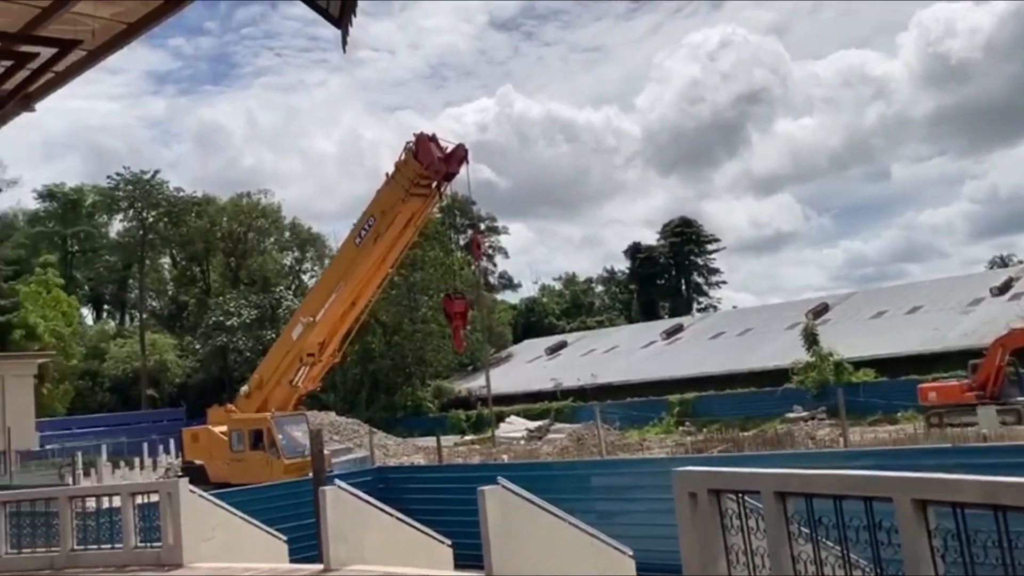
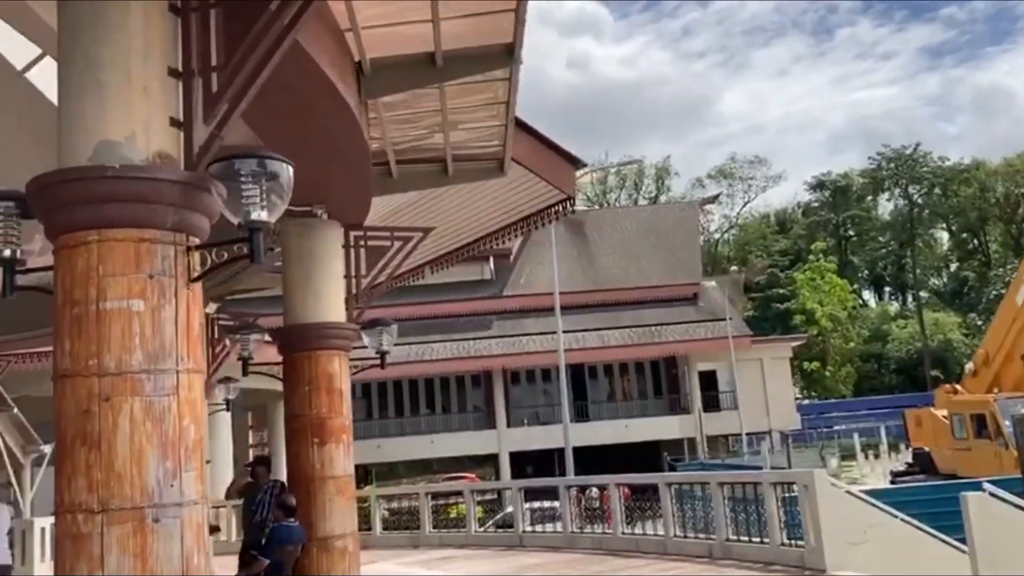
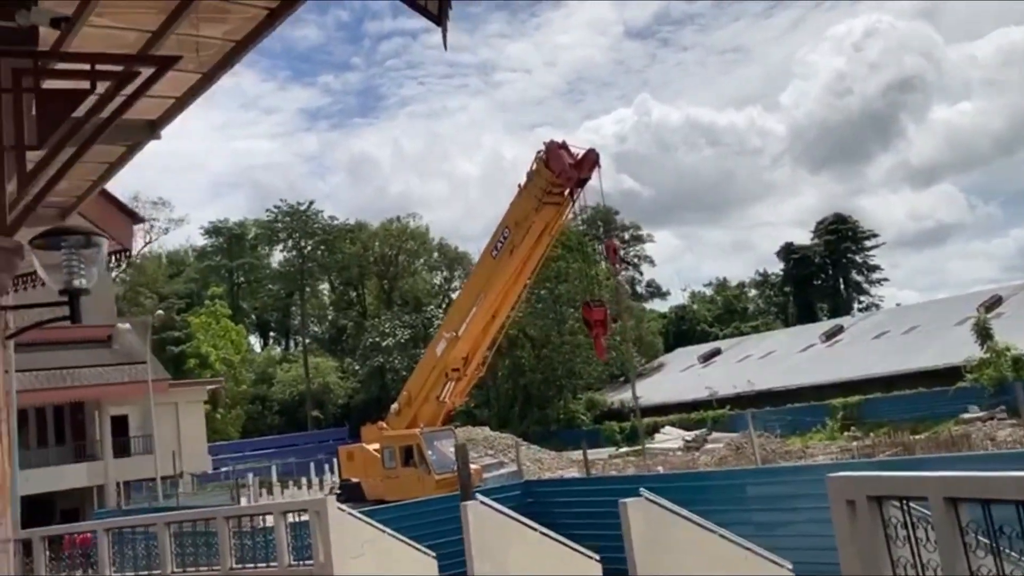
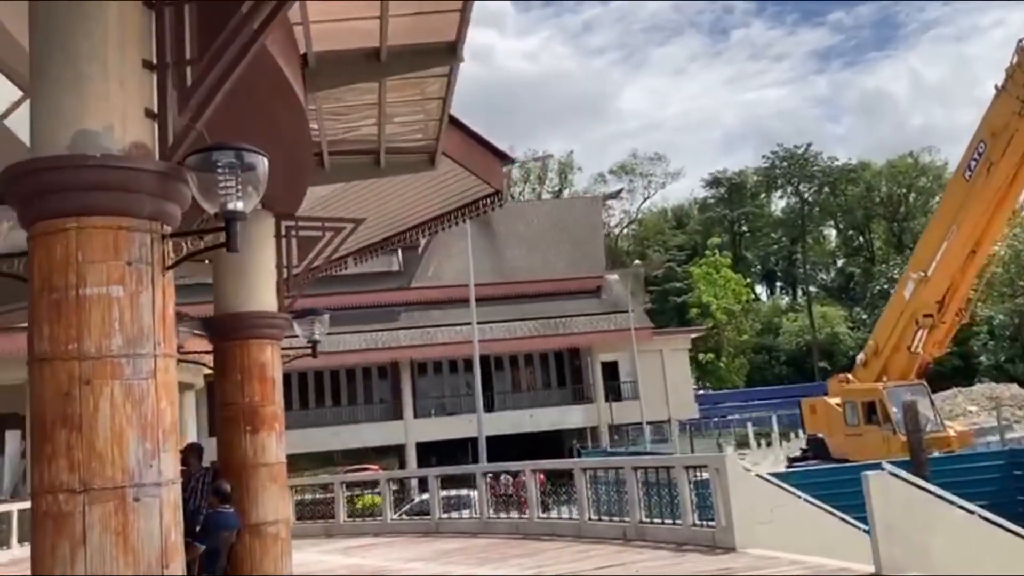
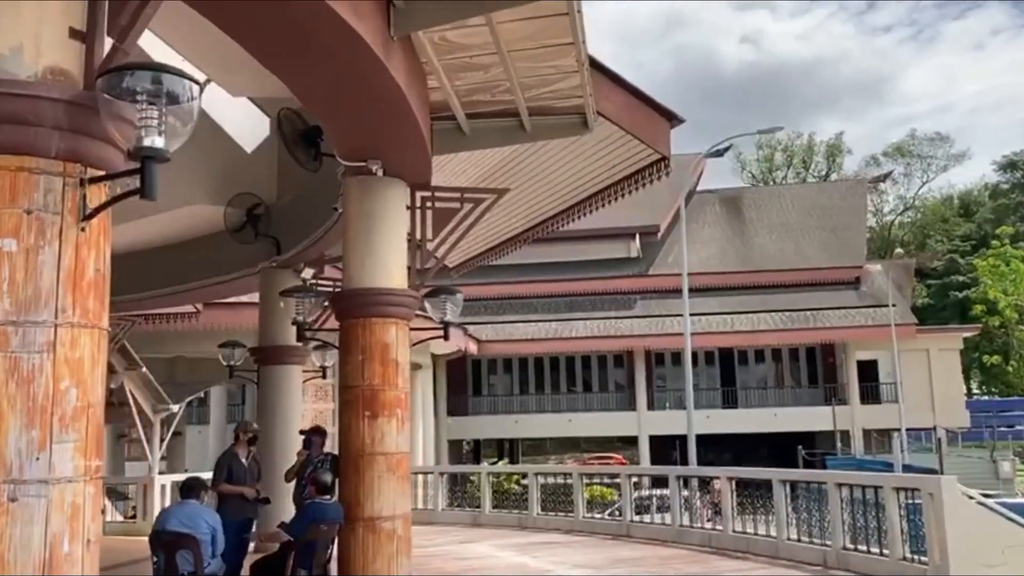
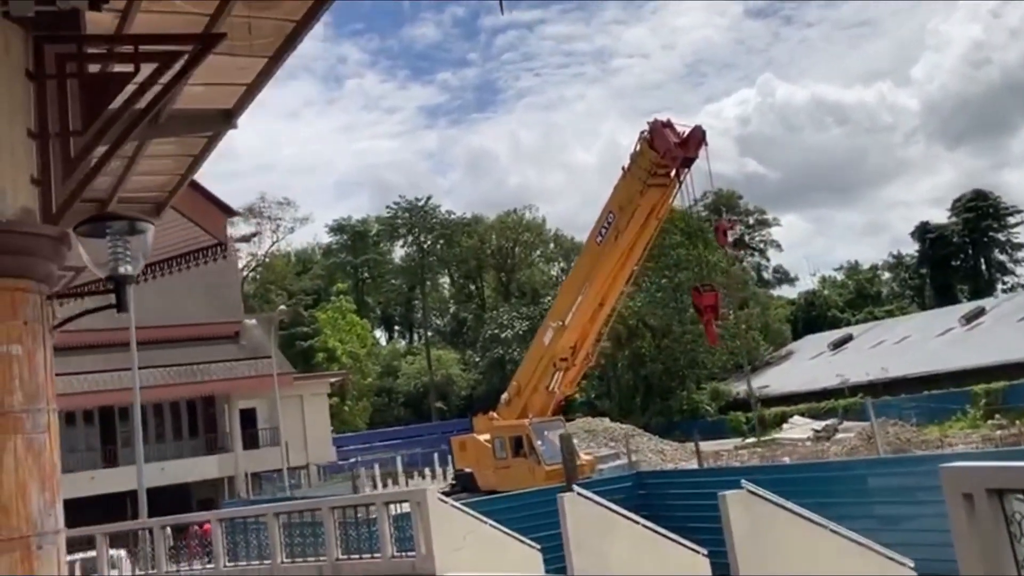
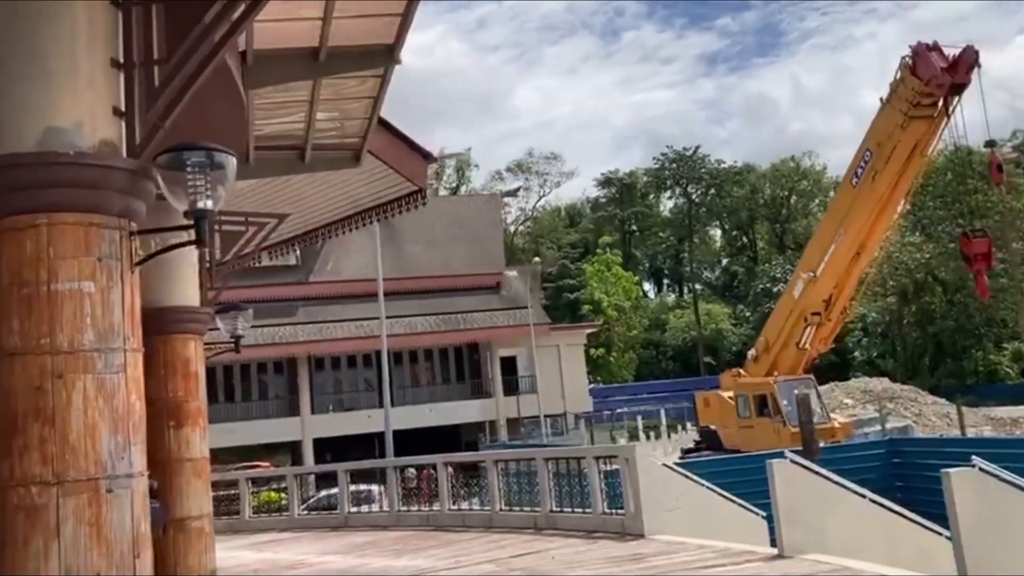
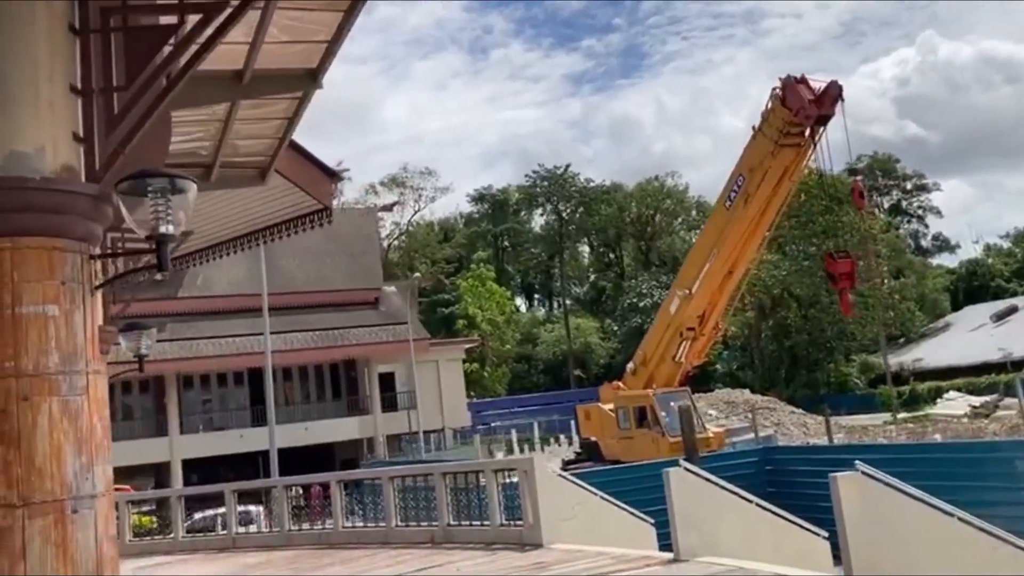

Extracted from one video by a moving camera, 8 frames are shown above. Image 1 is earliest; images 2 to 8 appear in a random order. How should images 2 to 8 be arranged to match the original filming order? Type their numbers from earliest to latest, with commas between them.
3, 6, 8, 7, 4, 2, 5
